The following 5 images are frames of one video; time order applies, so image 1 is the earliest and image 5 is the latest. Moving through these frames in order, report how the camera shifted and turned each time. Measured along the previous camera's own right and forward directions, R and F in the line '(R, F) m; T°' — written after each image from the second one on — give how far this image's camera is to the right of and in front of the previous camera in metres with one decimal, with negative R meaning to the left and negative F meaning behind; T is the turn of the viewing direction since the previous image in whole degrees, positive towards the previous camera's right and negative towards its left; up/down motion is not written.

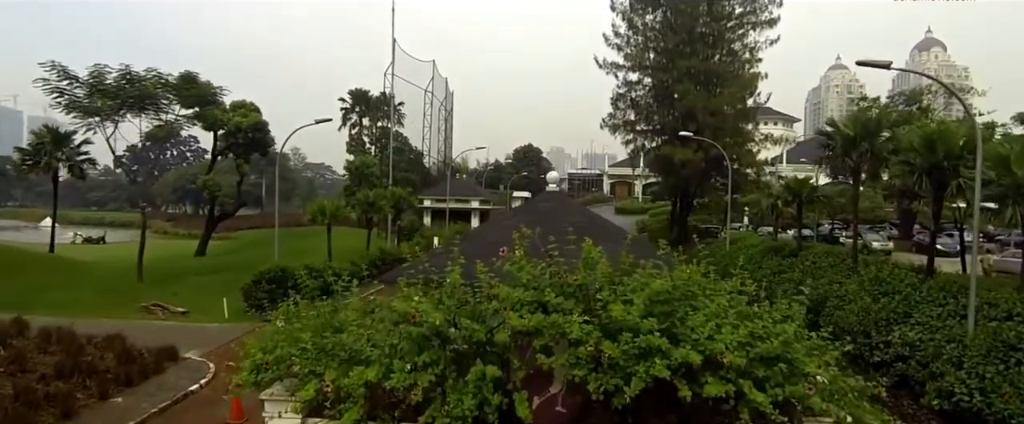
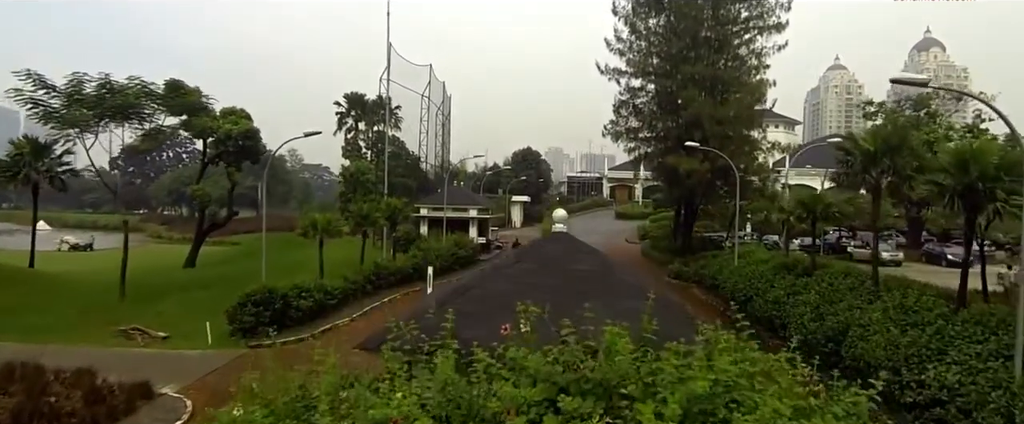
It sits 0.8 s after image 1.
(0.0, +1.1) m; 0°
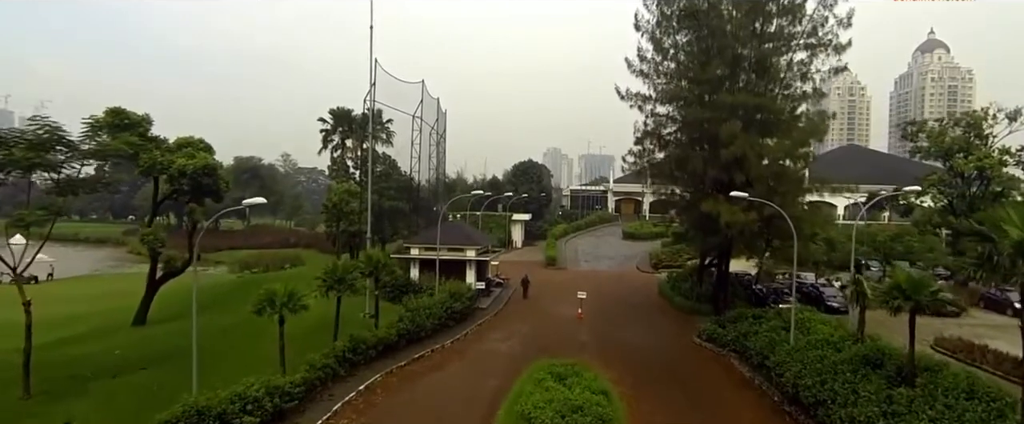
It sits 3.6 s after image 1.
(-0.2, +4.9) m; 0°
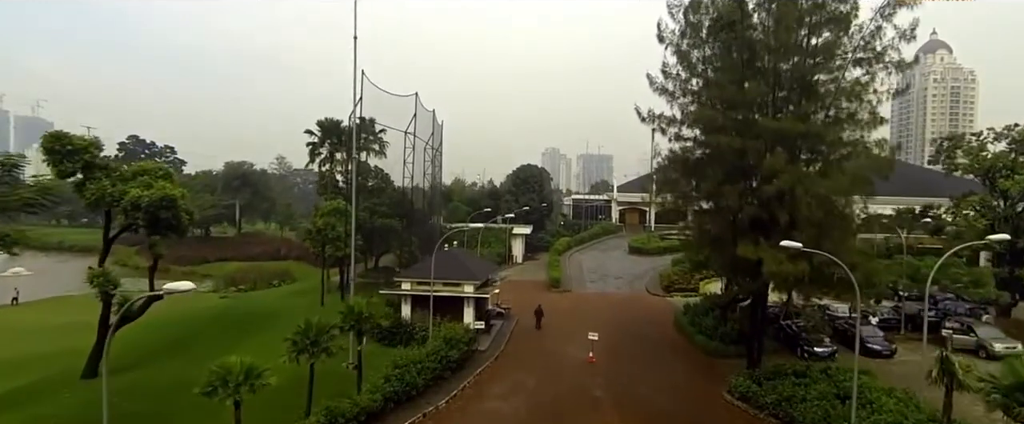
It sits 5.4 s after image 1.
(-0.2, +3.6) m; 0°
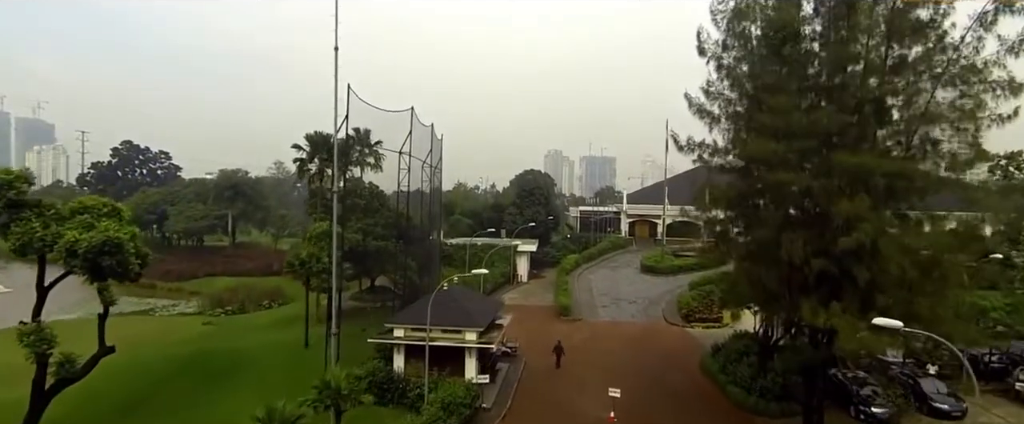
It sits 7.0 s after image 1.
(-0.3, +4.1) m; 0°
